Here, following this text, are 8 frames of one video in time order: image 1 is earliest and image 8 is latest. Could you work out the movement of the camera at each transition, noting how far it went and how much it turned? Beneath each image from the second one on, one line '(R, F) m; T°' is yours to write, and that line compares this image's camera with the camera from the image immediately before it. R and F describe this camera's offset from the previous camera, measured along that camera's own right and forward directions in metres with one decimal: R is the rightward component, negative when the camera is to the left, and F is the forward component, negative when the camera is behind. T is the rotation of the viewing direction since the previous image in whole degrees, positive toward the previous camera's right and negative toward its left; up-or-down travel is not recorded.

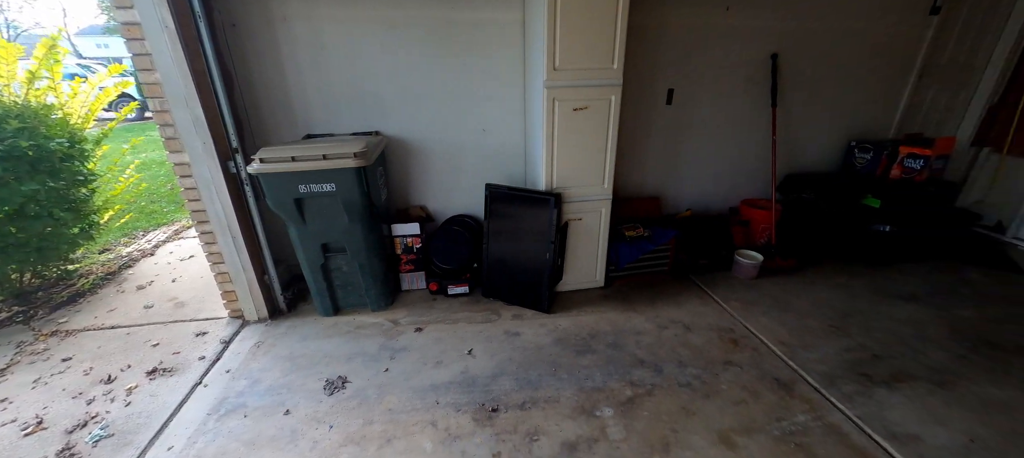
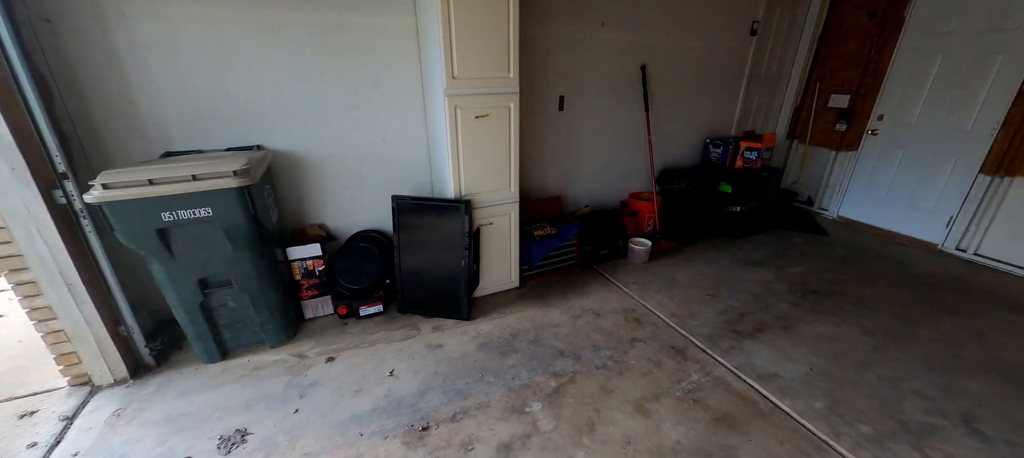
(0.0, 0.0) m; +14°
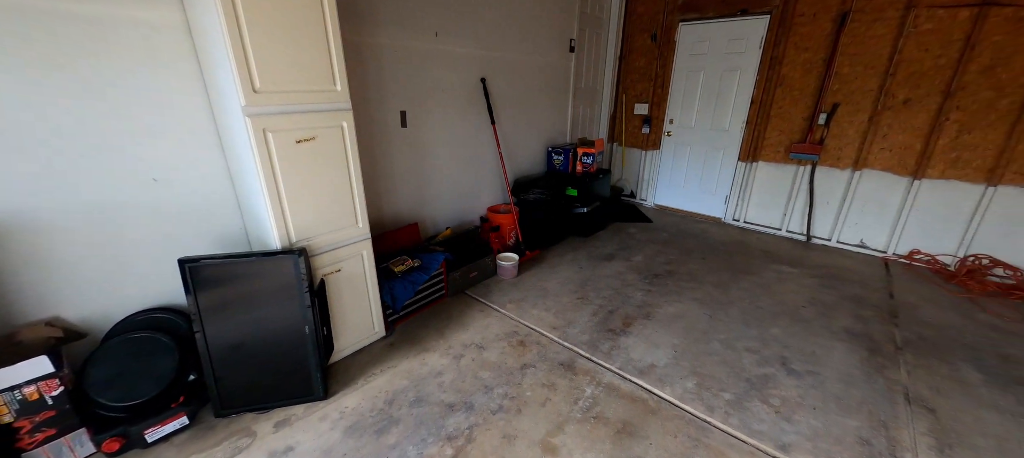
(0.0, +0.3) m; +22°
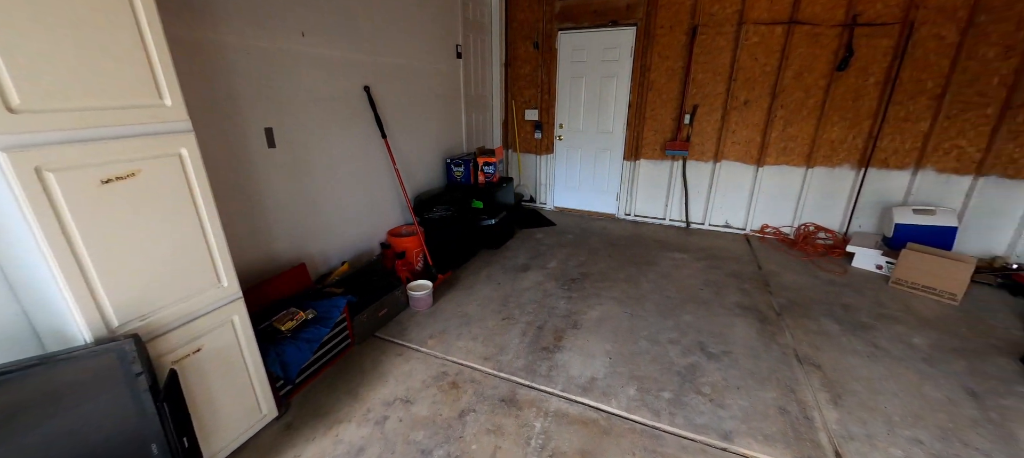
(-0.1, +0.2) m; +16°
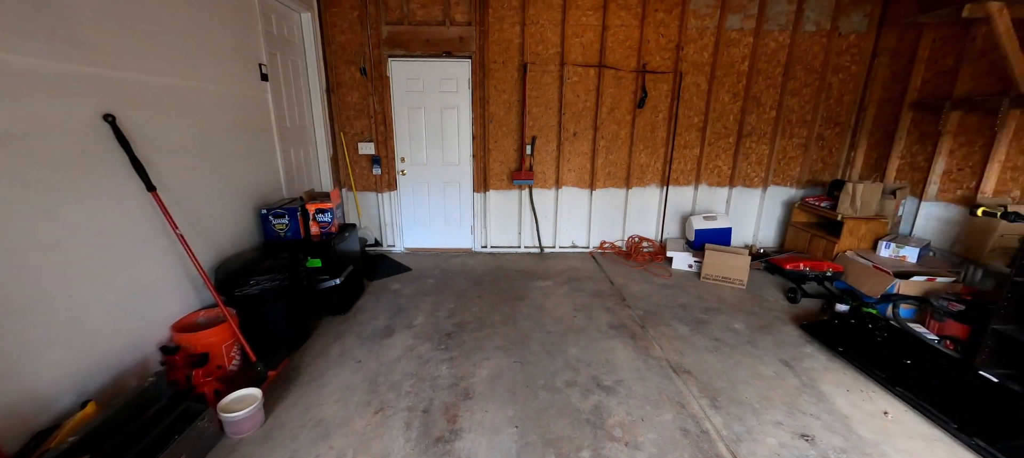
(-0.1, +0.4) m; +25°
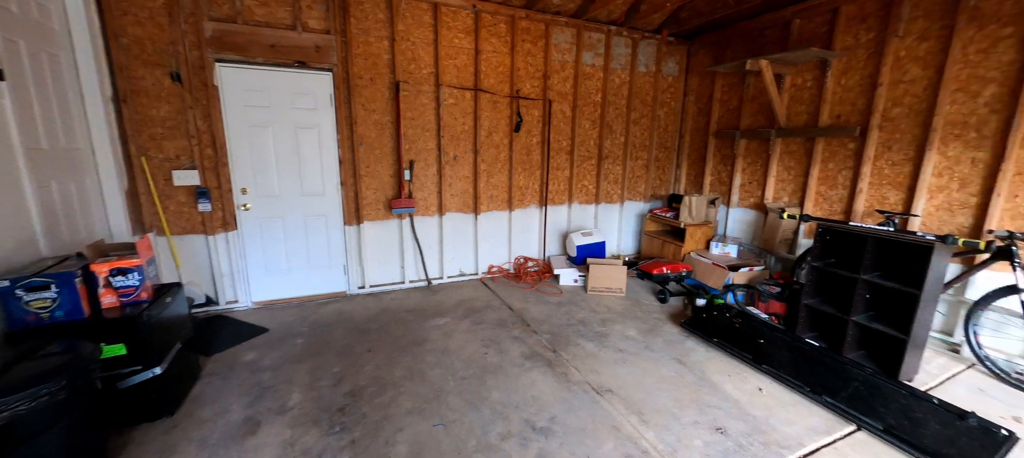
(-0.2, +0.3) m; +21°
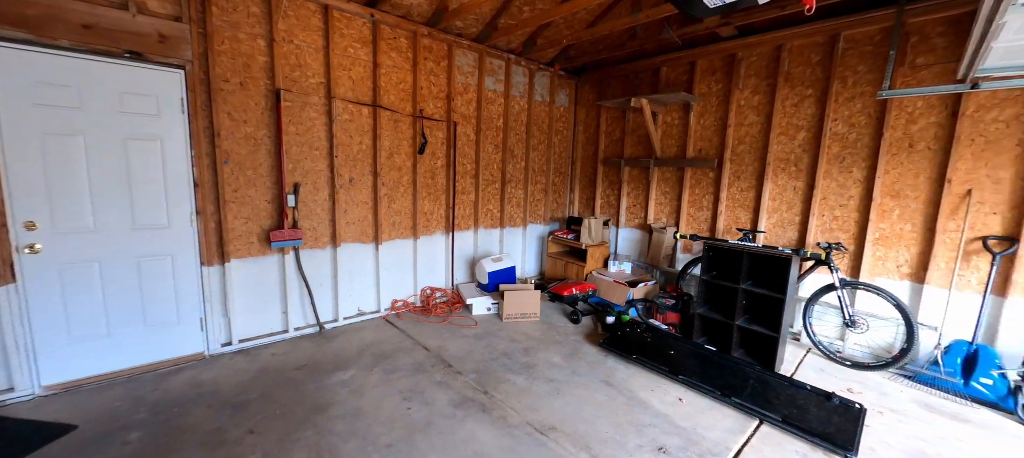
(-0.2, +0.2) m; +18°
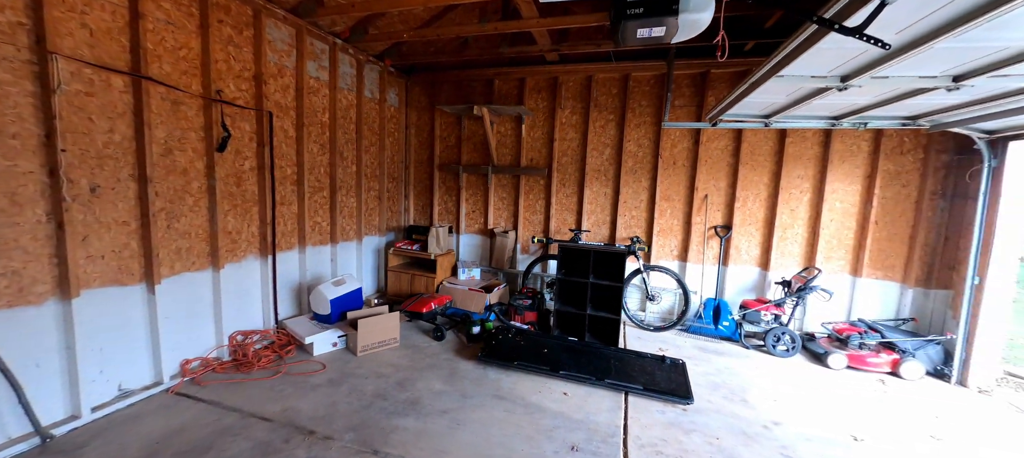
(-0.5, +0.3) m; +30°
